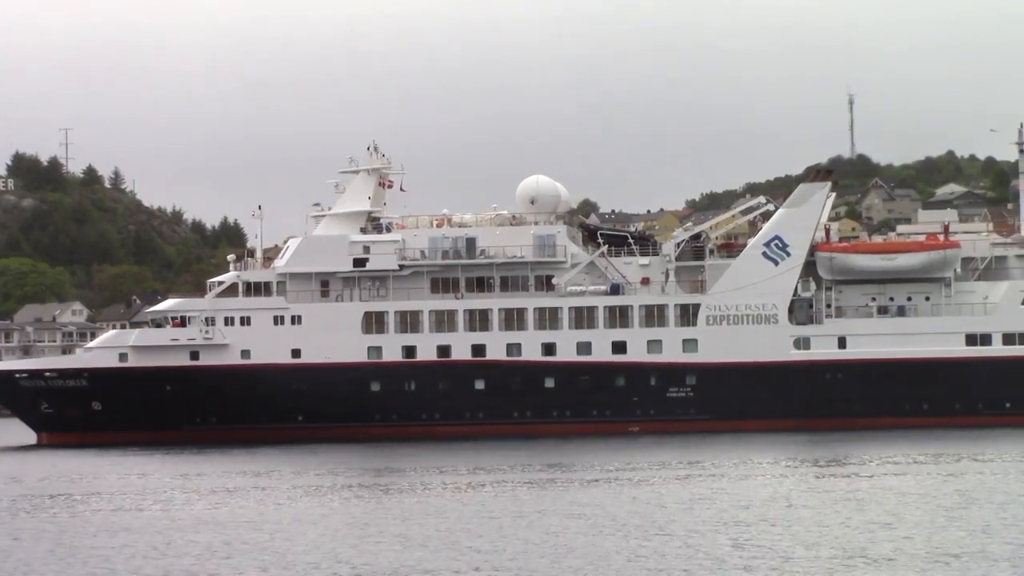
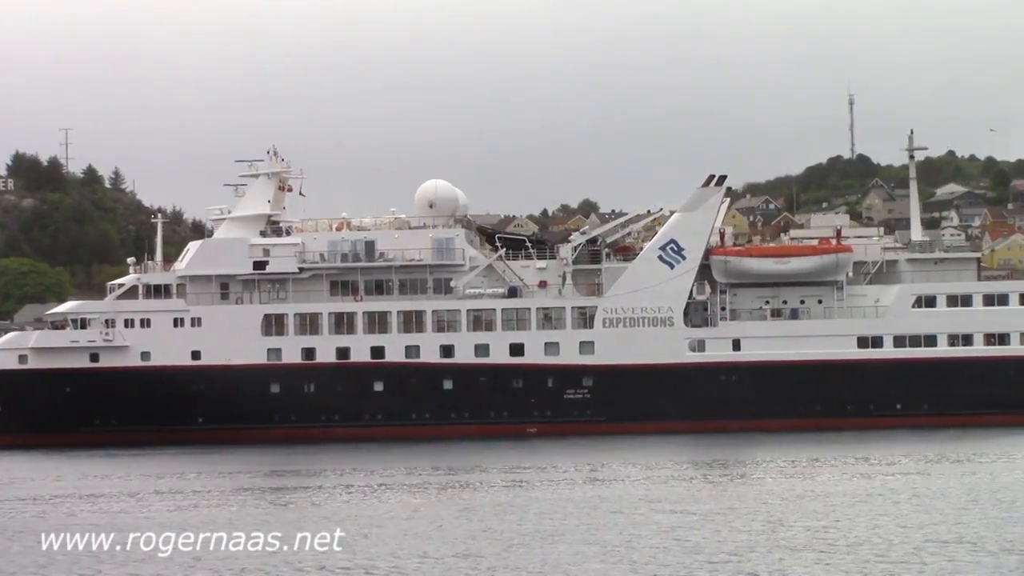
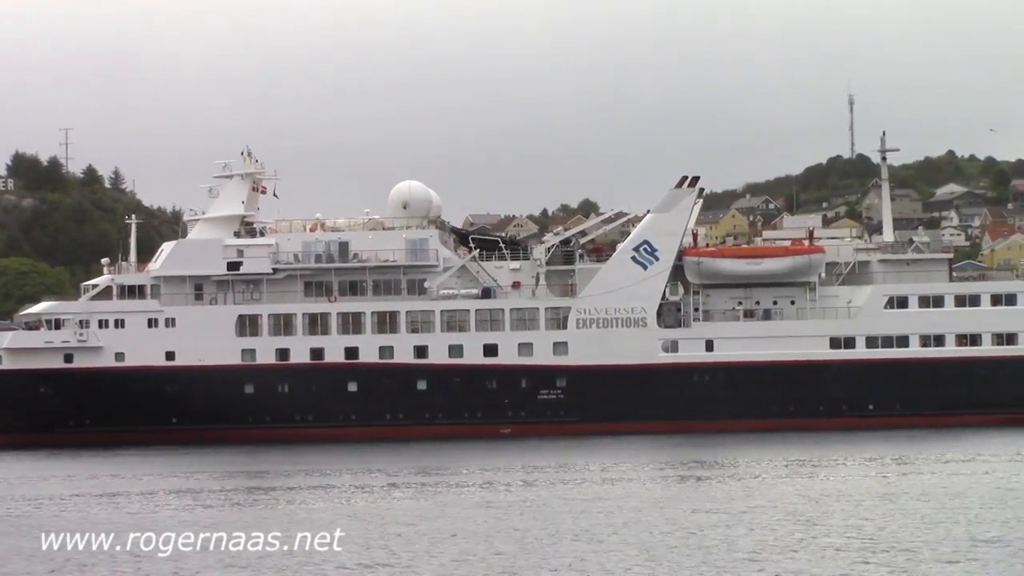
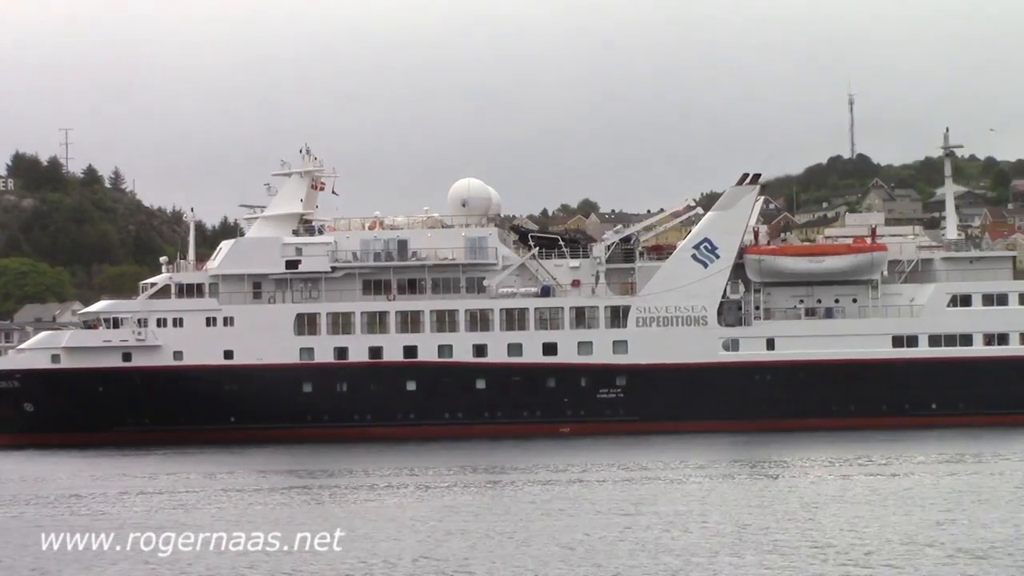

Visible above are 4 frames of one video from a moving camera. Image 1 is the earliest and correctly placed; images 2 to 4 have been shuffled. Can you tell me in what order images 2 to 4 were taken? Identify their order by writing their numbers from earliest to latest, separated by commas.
4, 2, 3
